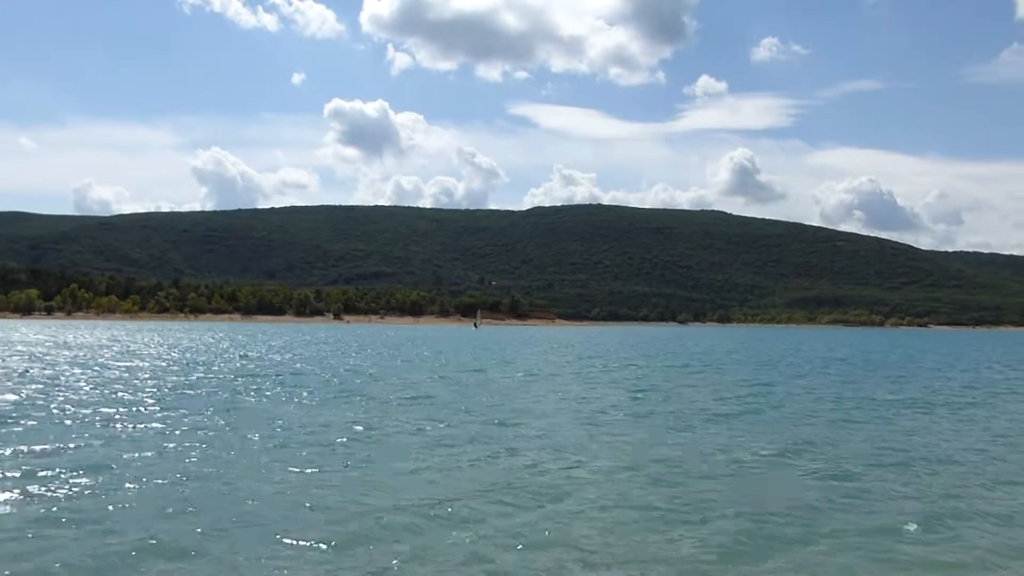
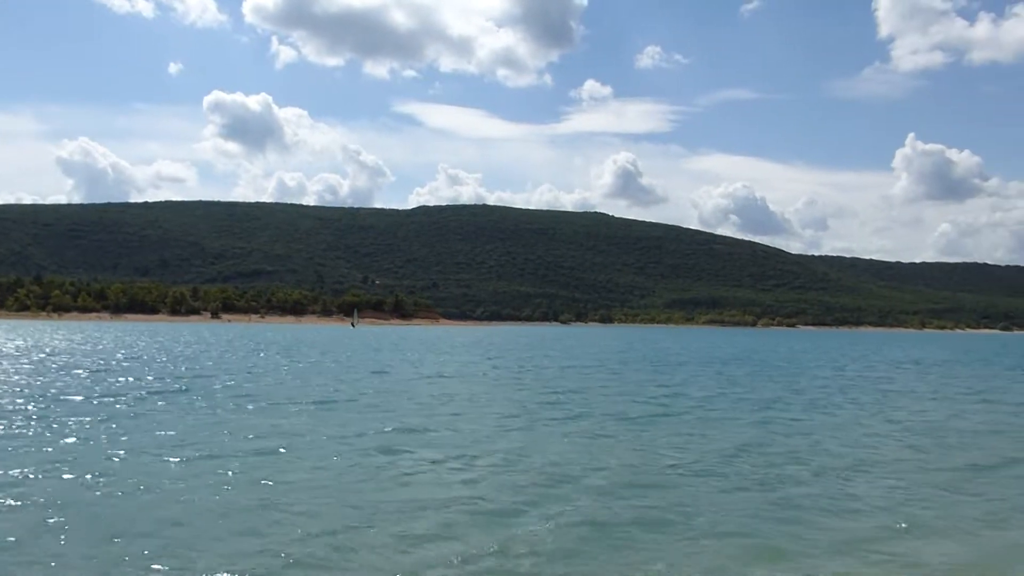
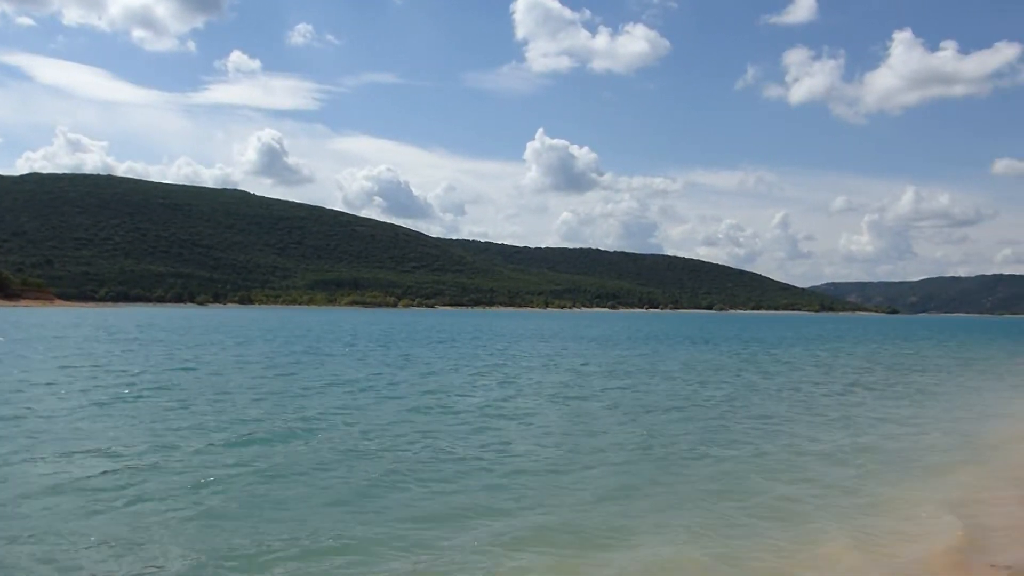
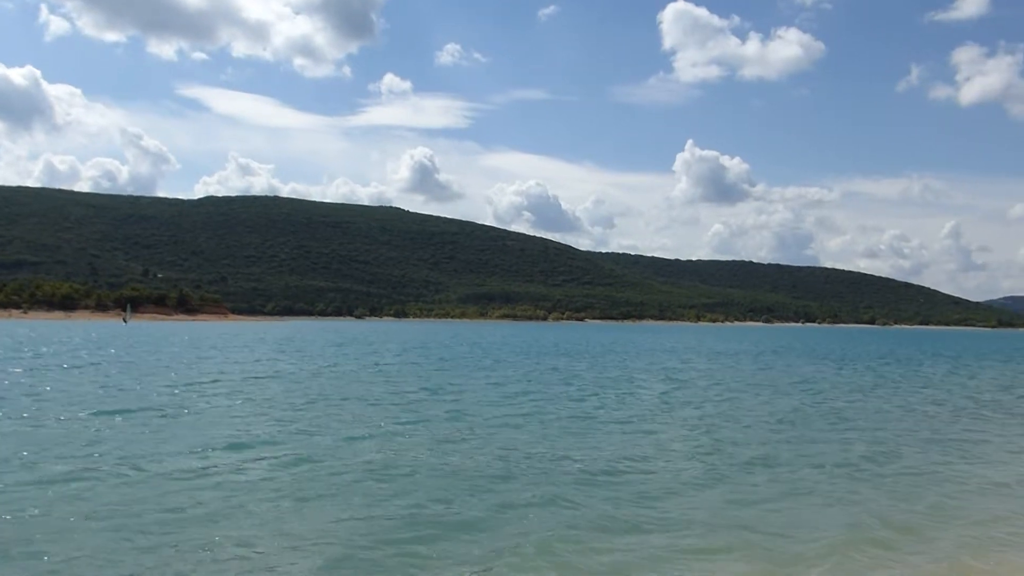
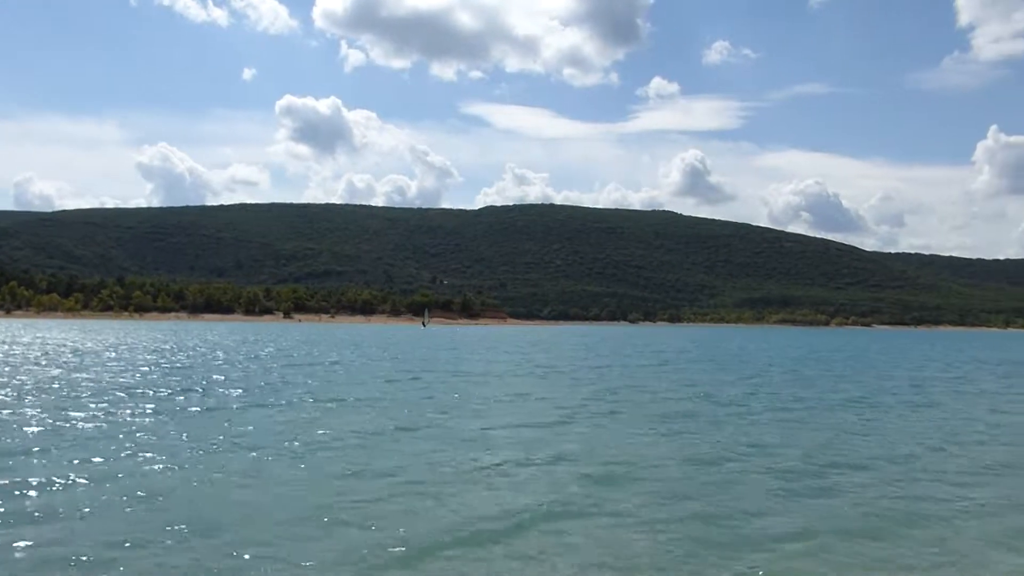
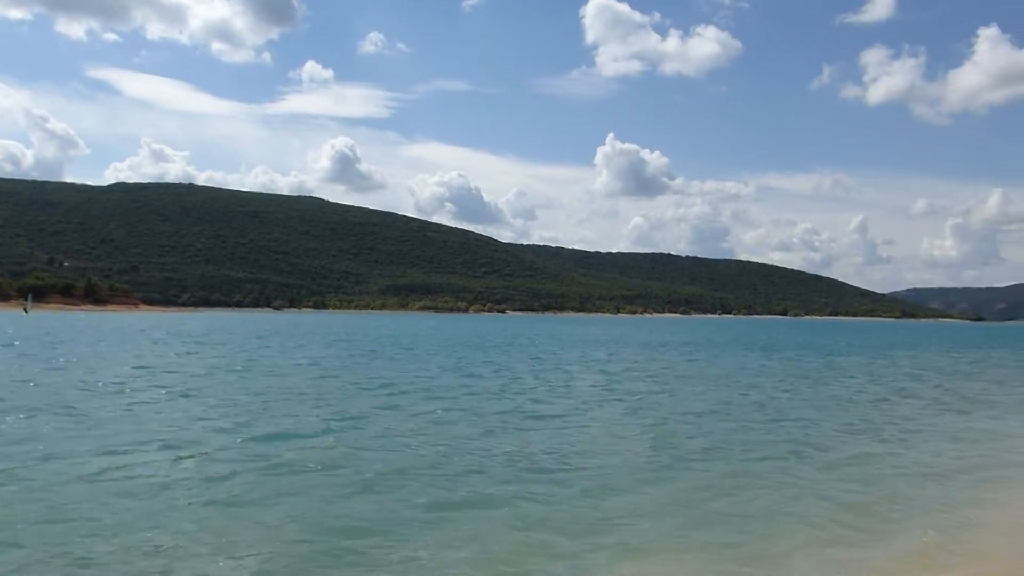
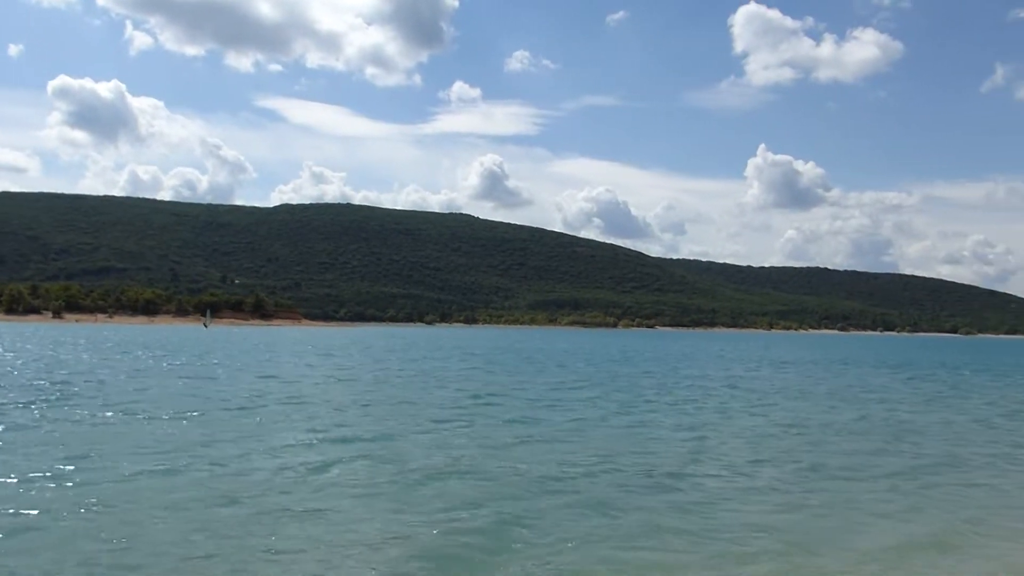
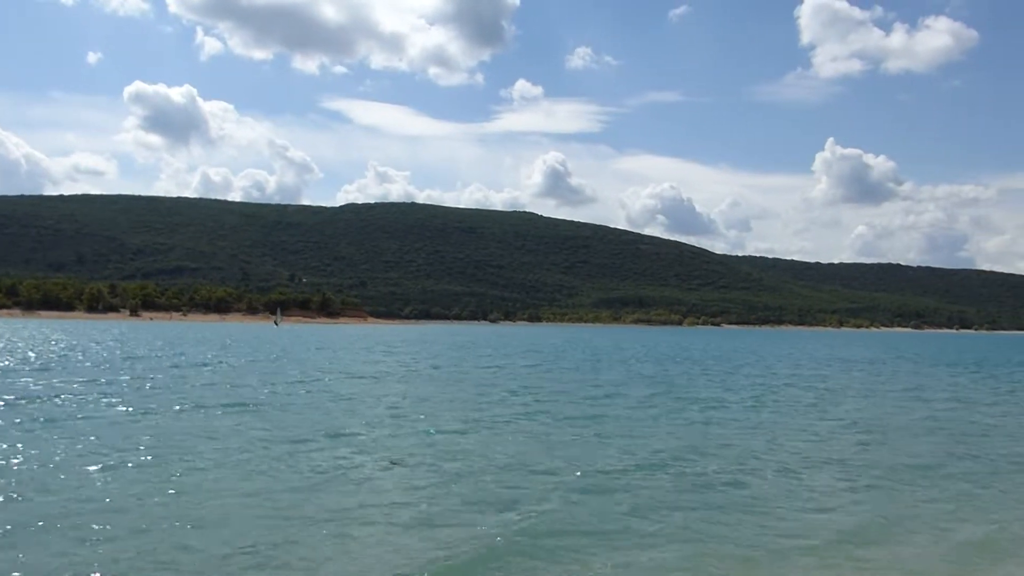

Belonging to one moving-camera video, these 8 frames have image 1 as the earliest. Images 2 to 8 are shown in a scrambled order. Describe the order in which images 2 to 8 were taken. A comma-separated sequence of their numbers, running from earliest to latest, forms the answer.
5, 2, 8, 7, 4, 6, 3
